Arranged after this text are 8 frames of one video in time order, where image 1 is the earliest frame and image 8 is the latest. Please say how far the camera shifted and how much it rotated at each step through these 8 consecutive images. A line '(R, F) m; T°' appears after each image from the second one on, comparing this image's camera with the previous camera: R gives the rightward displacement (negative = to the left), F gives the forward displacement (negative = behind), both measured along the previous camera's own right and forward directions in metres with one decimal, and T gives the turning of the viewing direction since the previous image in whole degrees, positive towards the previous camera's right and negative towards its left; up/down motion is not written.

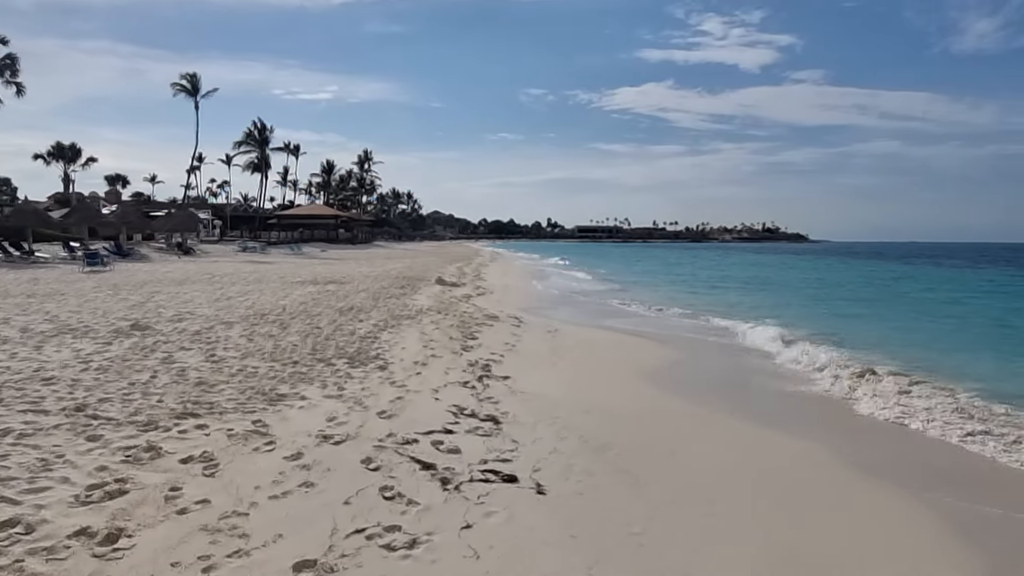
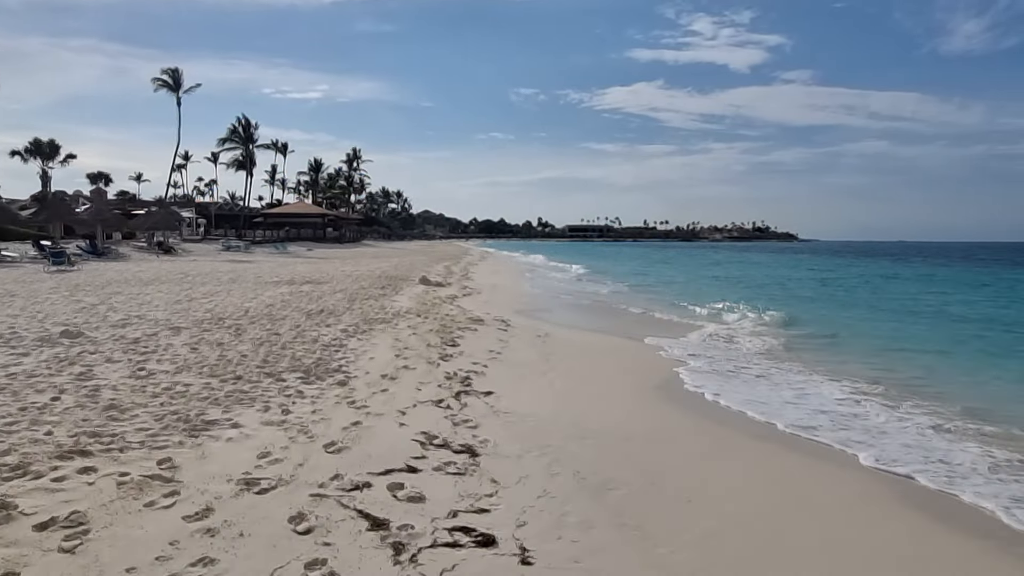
(+0.1, +1.2) m; +1°
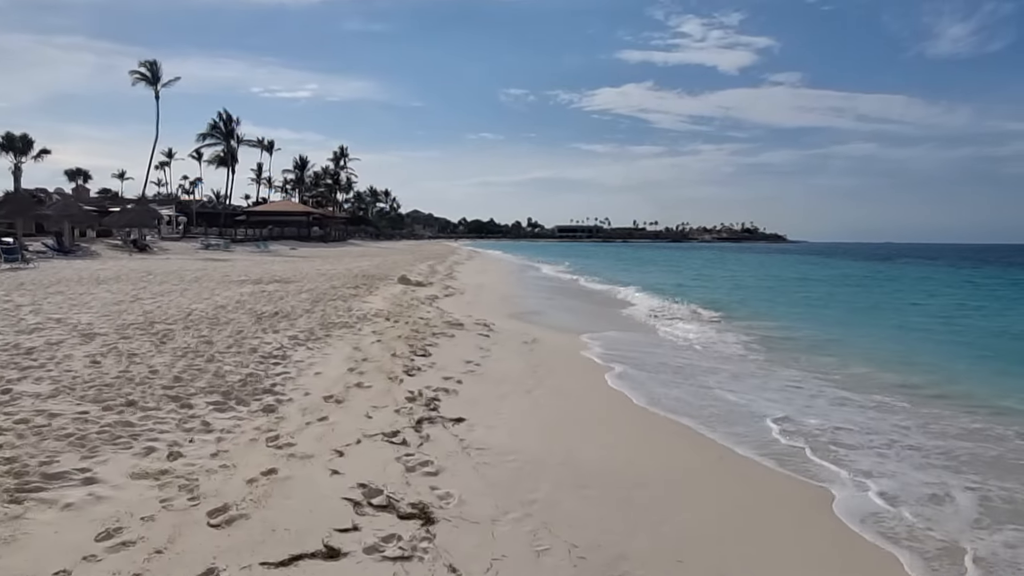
(+0.1, +1.5) m; +1°
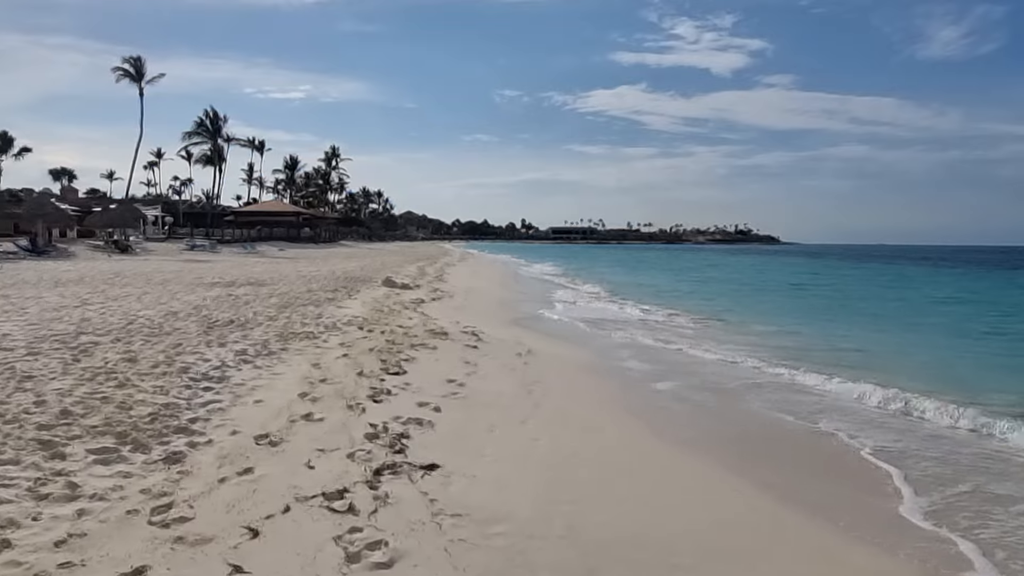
(0.0, +1.3) m; +1°
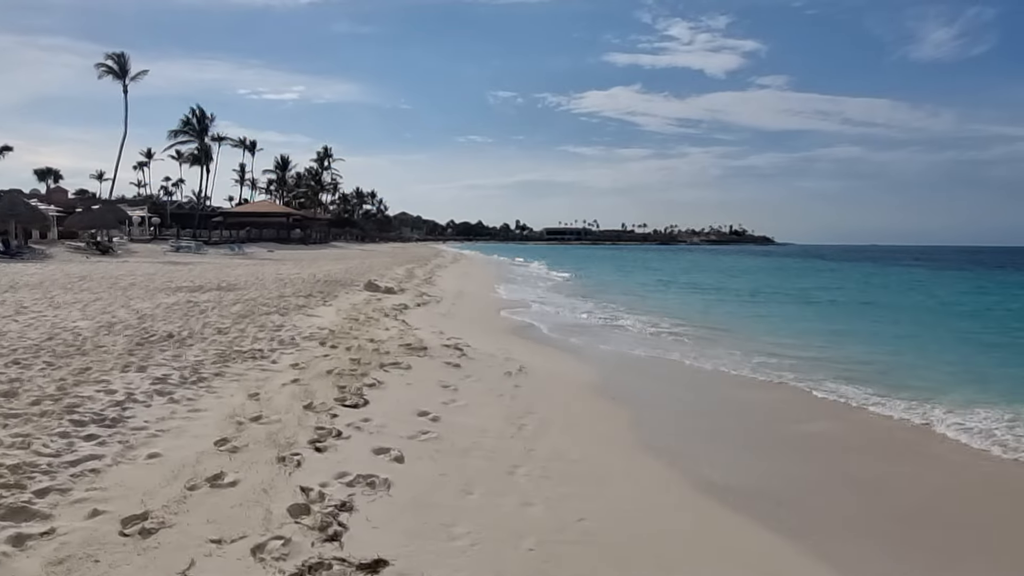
(+0.1, +1.3) m; 0°
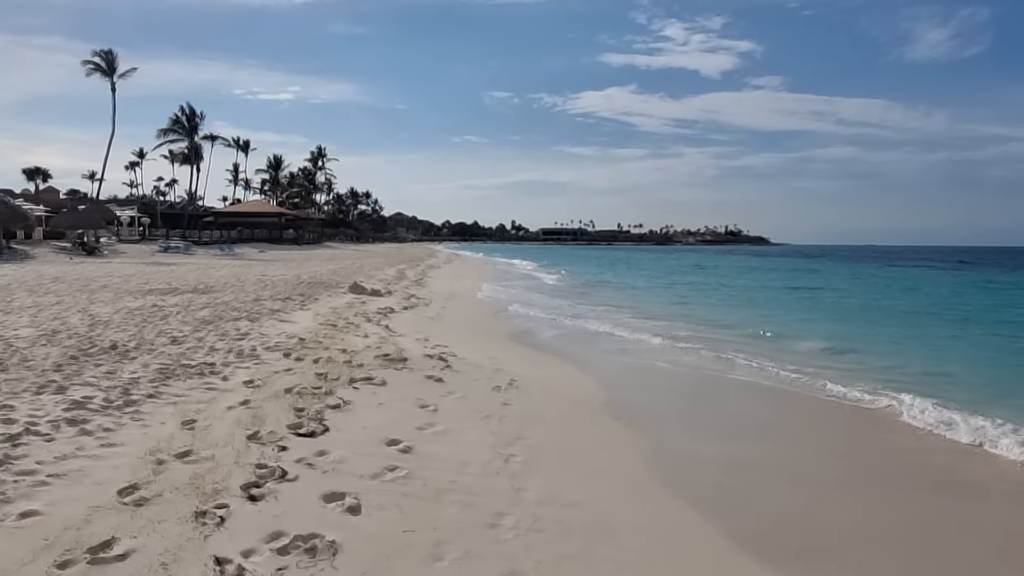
(+0.1, +0.9) m; 0°
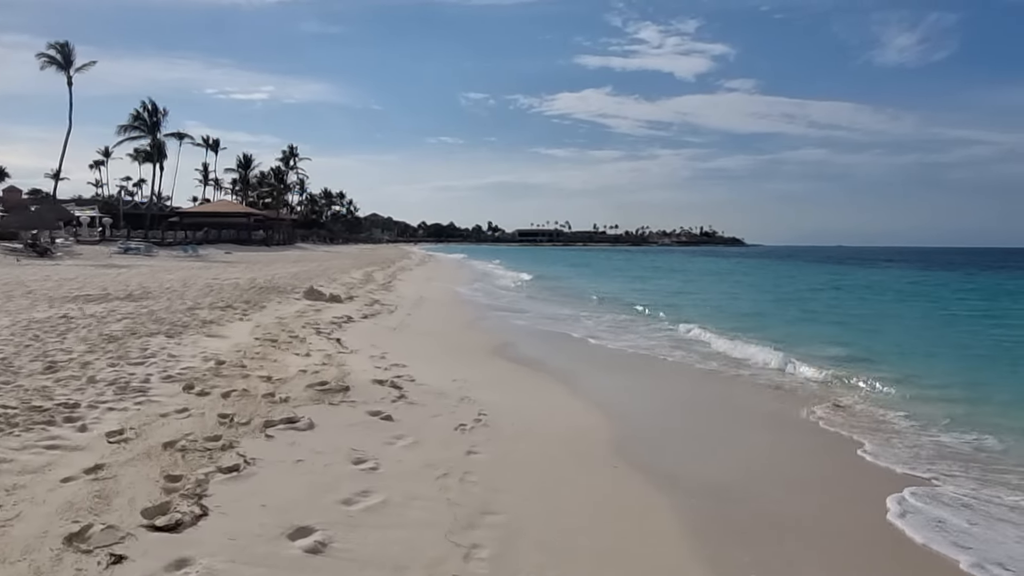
(+0.1, +1.5) m; +2°
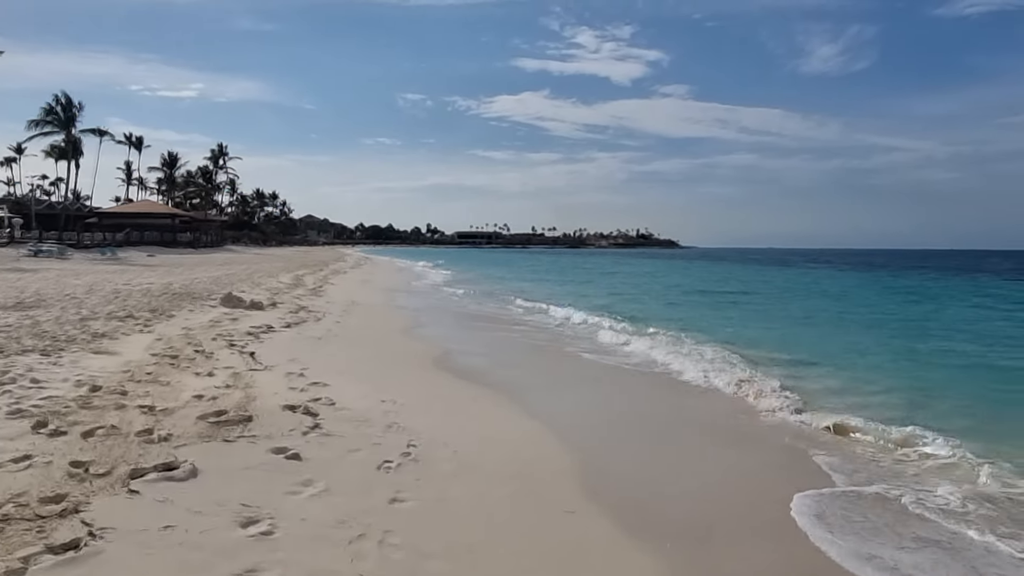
(0.0, +0.8) m; +5°
